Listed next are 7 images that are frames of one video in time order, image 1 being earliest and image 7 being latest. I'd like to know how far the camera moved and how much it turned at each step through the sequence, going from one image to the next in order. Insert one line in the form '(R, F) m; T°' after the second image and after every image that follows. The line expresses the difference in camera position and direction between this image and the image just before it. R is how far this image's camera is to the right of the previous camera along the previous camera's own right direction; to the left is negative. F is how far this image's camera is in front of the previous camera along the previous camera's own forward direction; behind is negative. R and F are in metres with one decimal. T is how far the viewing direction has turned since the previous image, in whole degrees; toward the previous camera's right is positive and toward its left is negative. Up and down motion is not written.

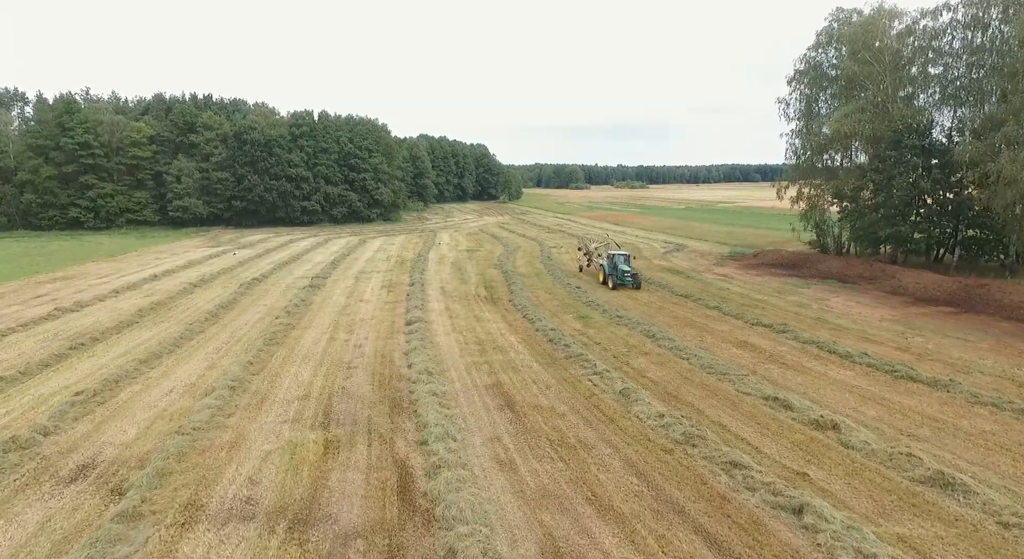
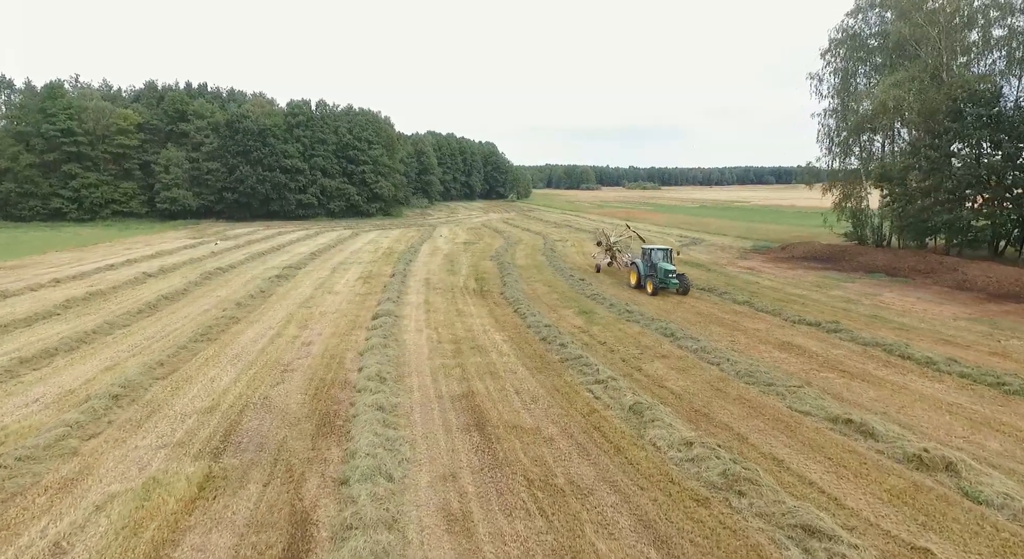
(+0.7, +3.4) m; -1°
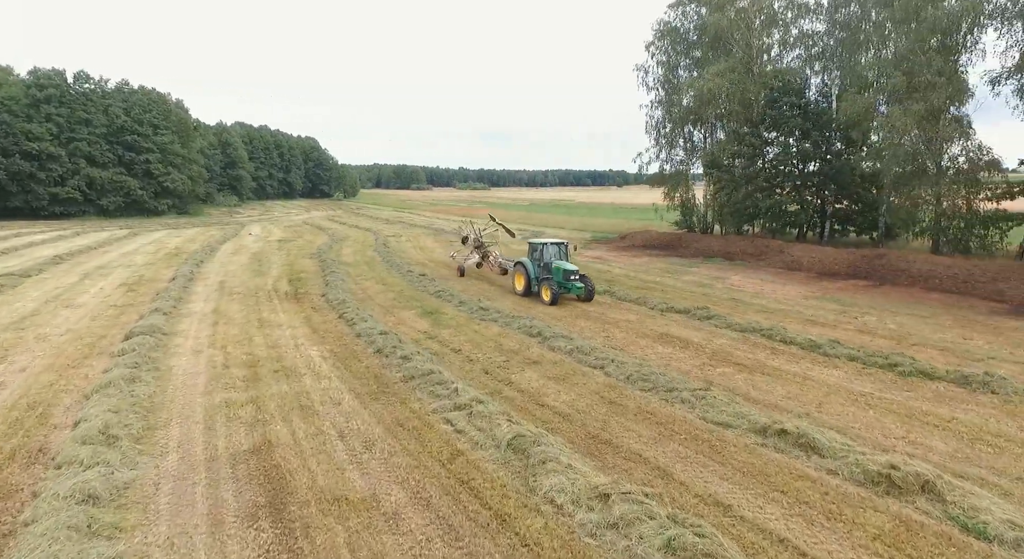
(+0.2, +3.2) m; +17°
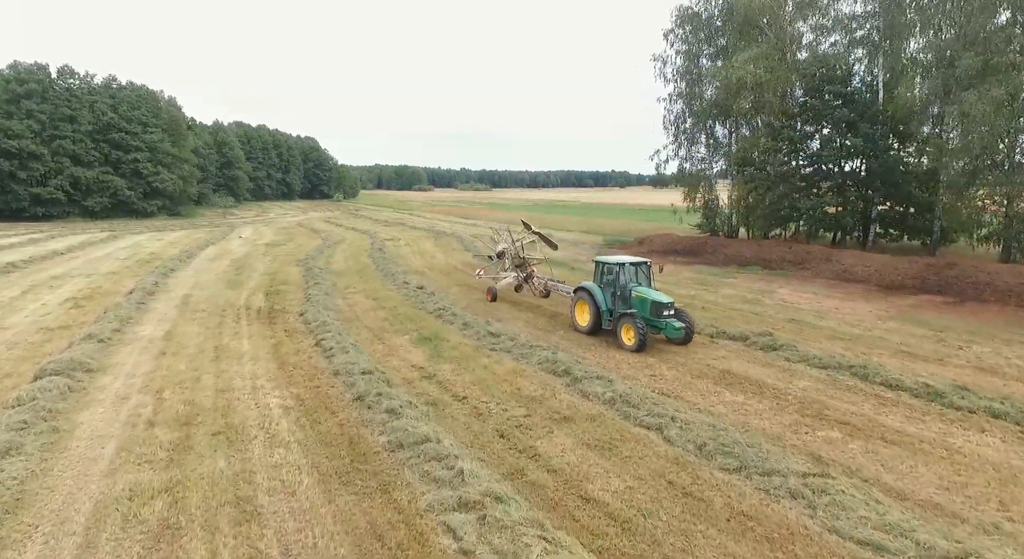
(-0.3, +2.6) m; 0°
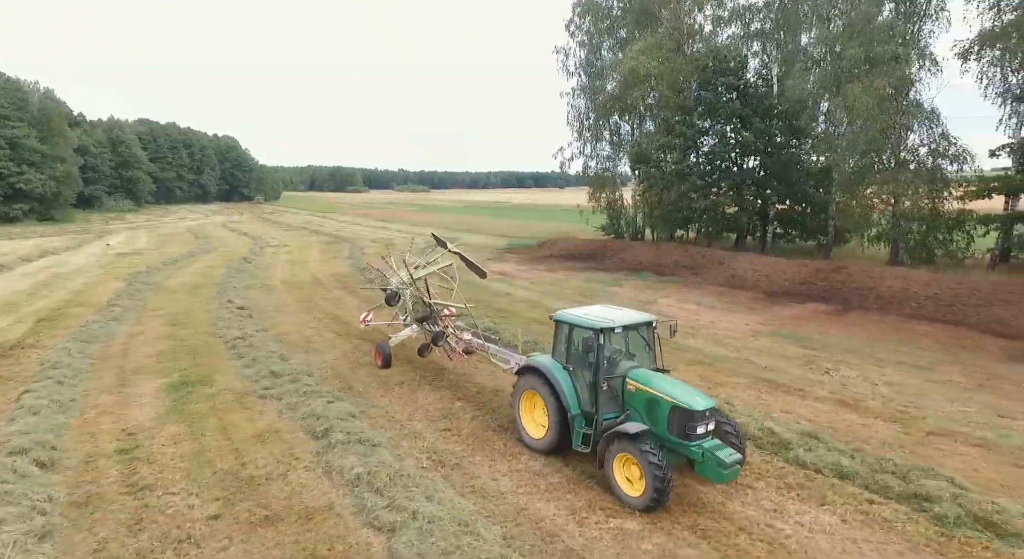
(+2.6, +2.2) m; +6°
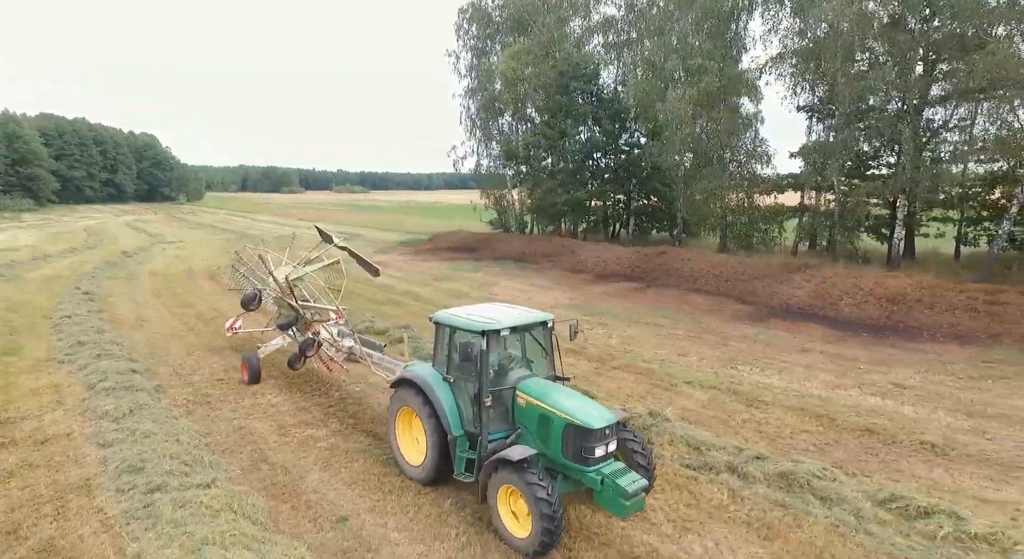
(+2.7, -1.5) m; +6°
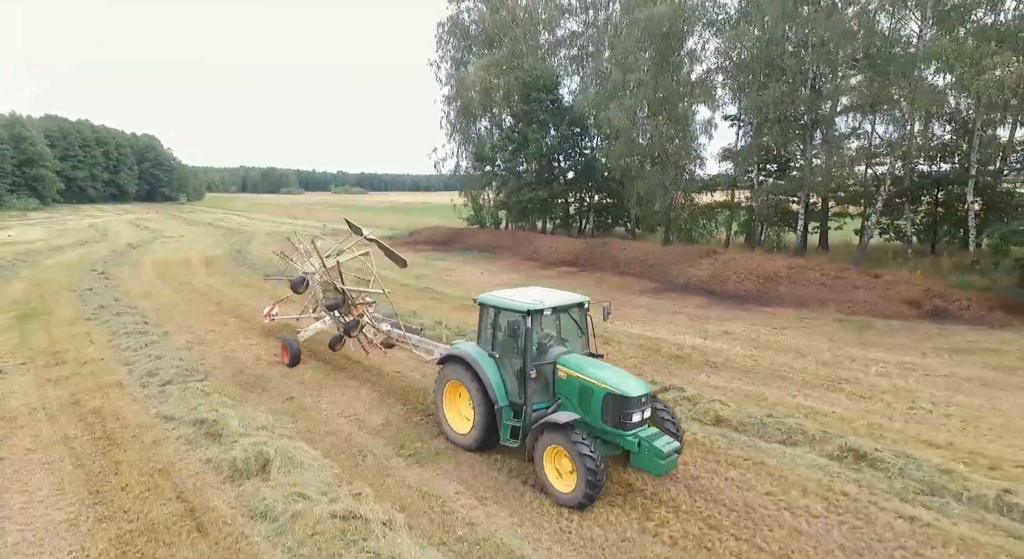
(+1.3, -2.4) m; 0°
